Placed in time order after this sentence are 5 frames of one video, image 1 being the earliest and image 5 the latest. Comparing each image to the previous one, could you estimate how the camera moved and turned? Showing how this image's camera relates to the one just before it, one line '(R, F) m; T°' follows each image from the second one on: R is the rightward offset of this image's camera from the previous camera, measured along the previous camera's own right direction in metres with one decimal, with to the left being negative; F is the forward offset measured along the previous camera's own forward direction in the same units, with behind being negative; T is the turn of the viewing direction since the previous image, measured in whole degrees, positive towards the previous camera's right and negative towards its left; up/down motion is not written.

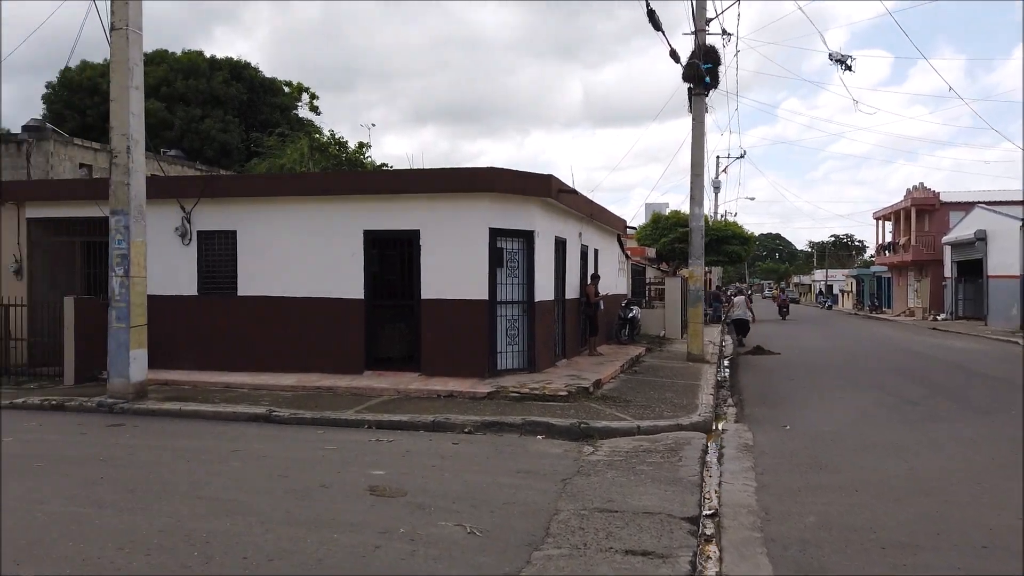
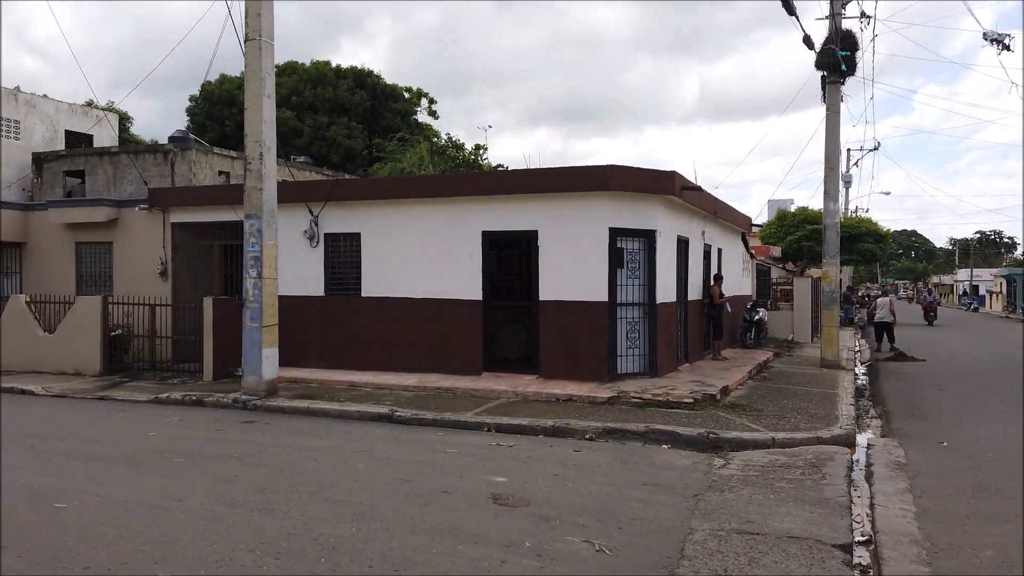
(-0.1, +0.3) m; -9°
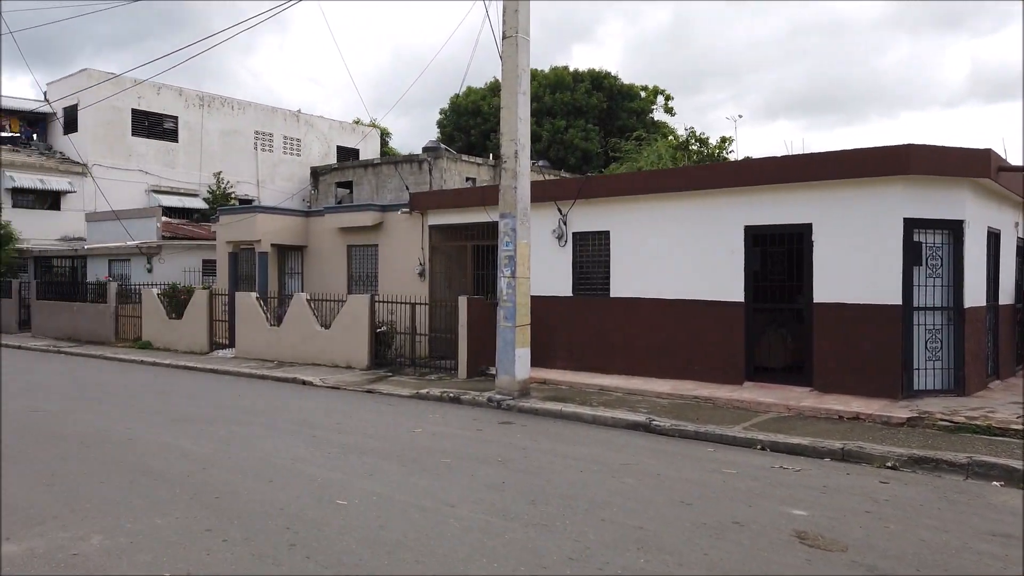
(-0.5, +0.6) m; -17°
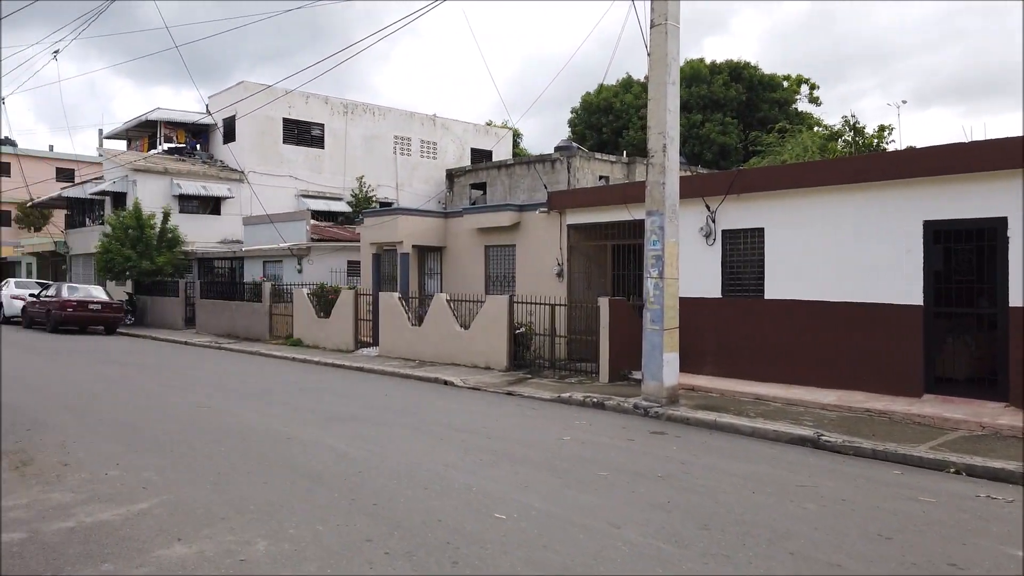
(-0.3, +0.3) m; -10°
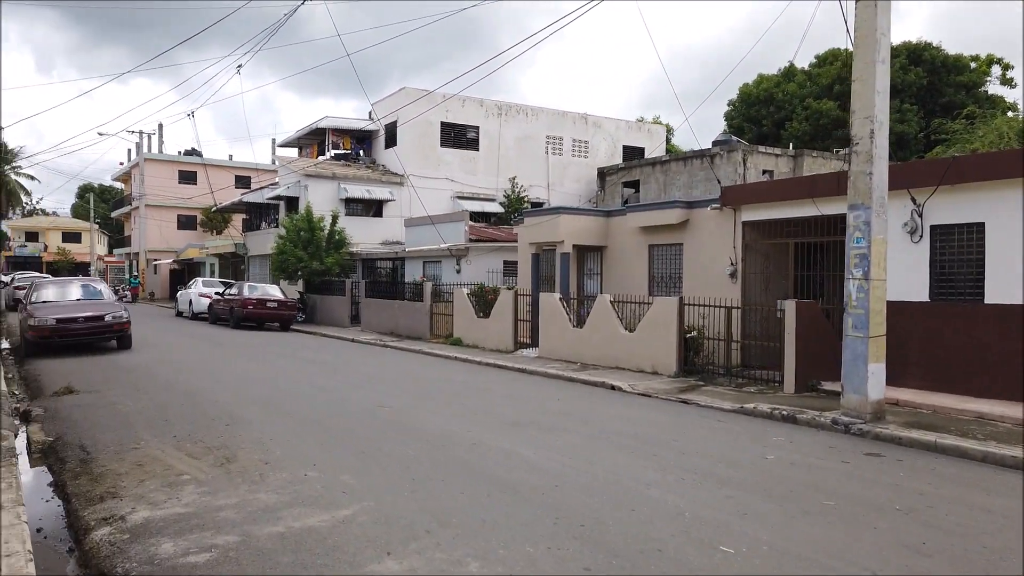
(-0.5, +0.4) m; -11°
